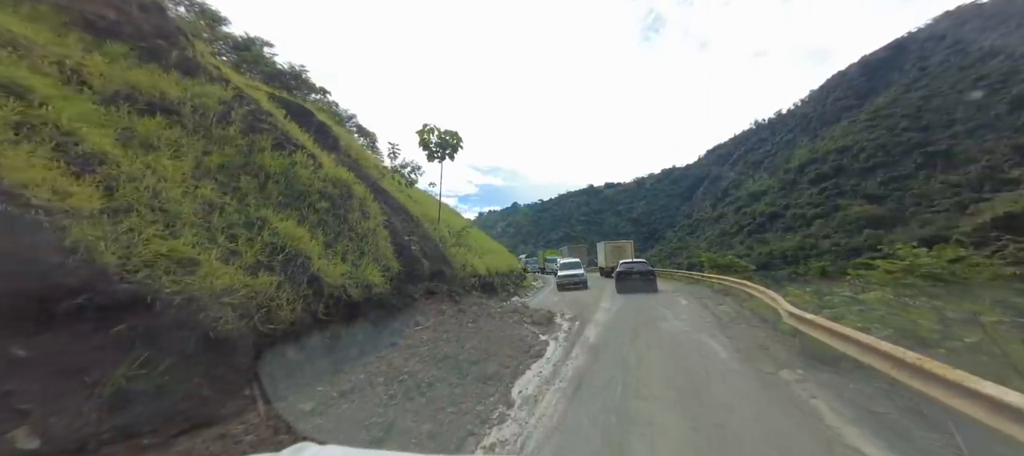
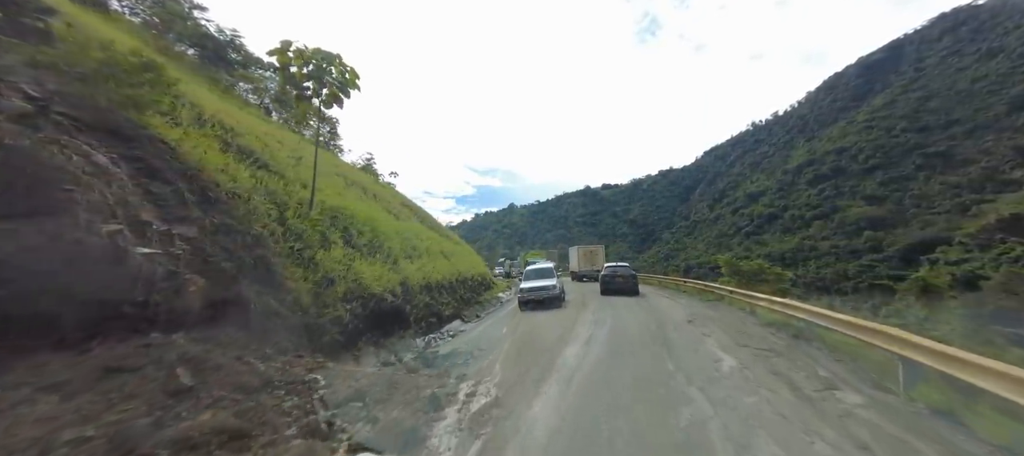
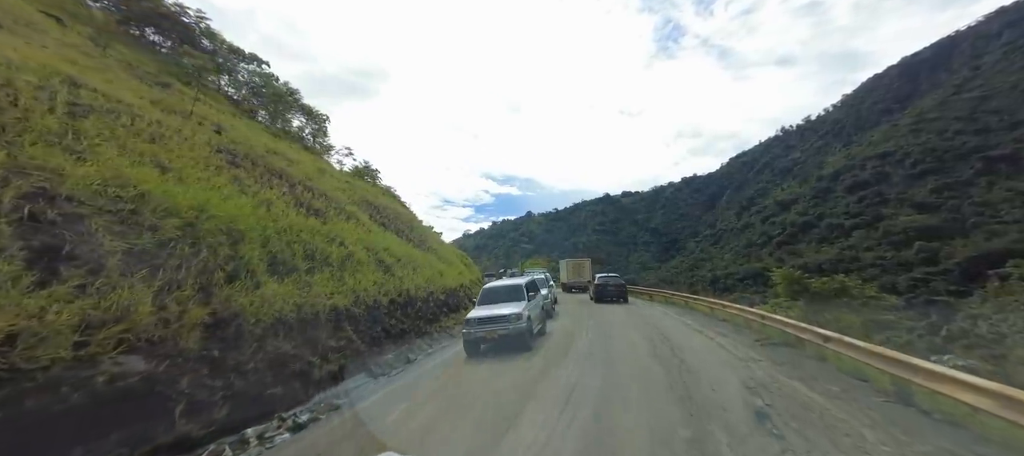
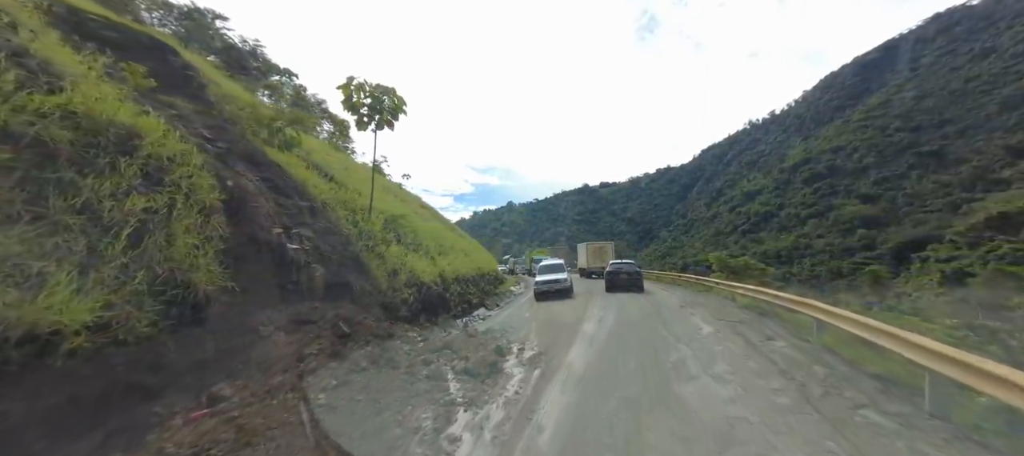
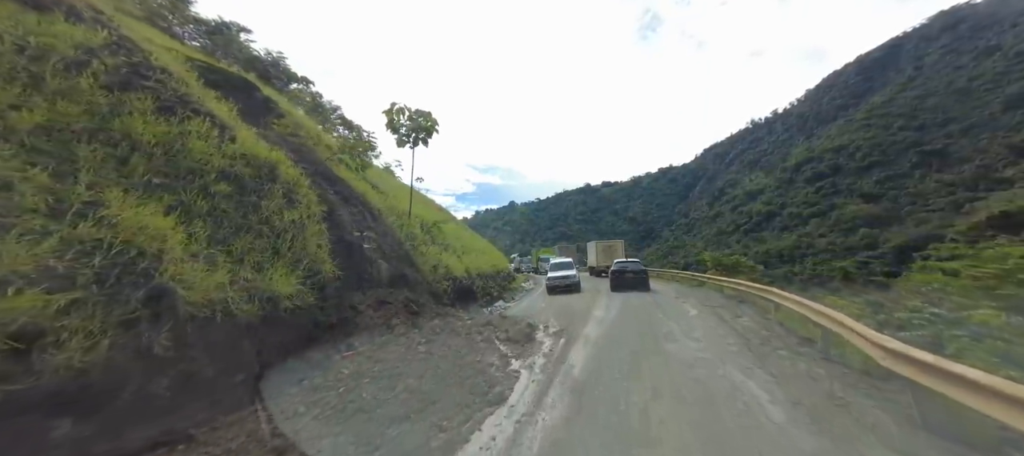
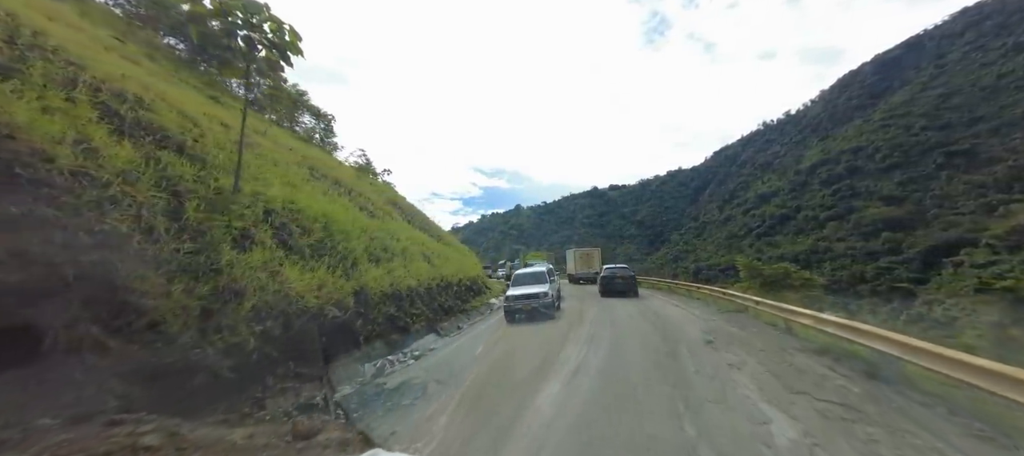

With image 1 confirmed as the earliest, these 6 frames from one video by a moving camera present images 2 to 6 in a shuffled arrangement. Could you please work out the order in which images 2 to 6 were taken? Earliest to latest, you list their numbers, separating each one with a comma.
5, 4, 2, 6, 3
